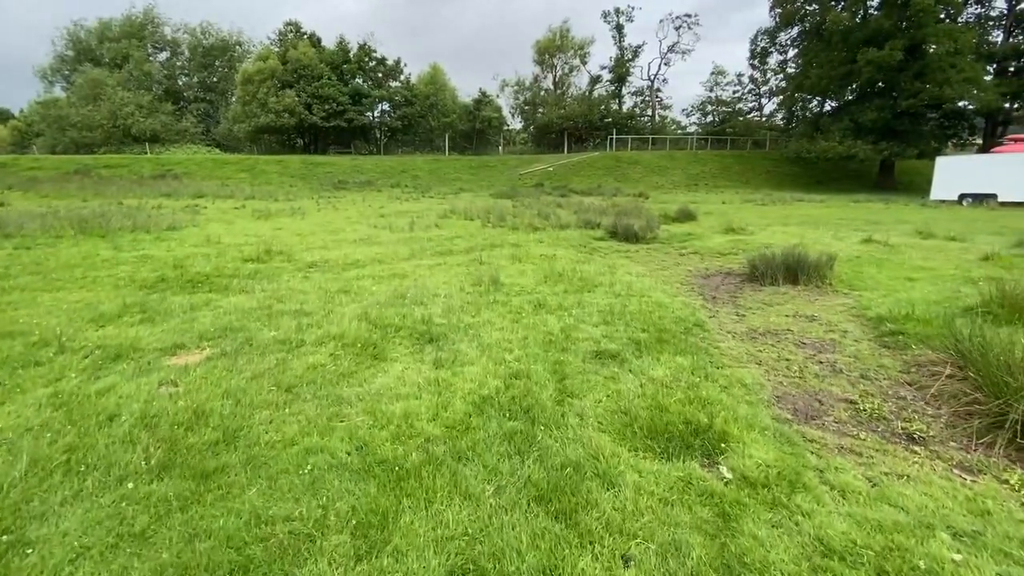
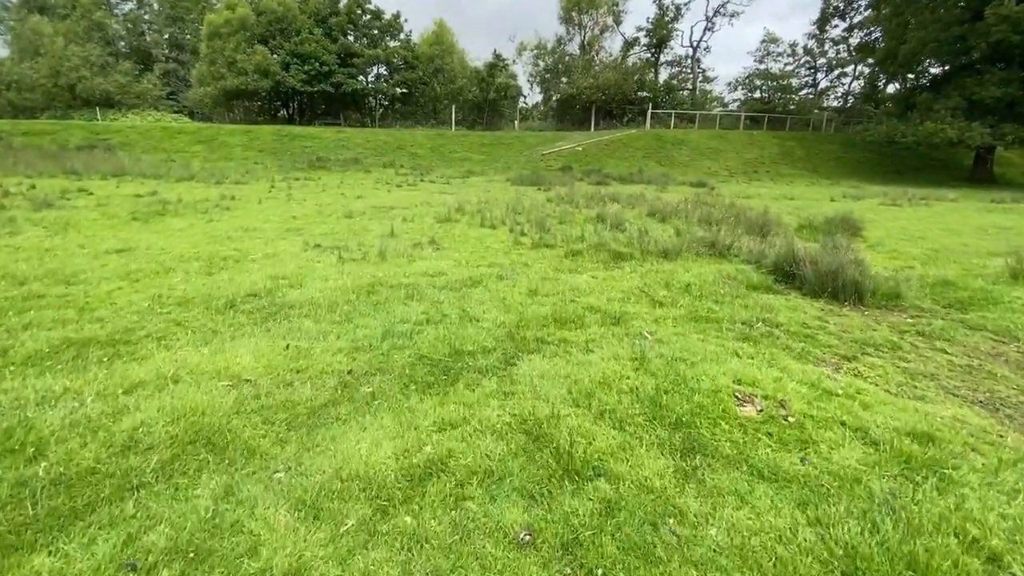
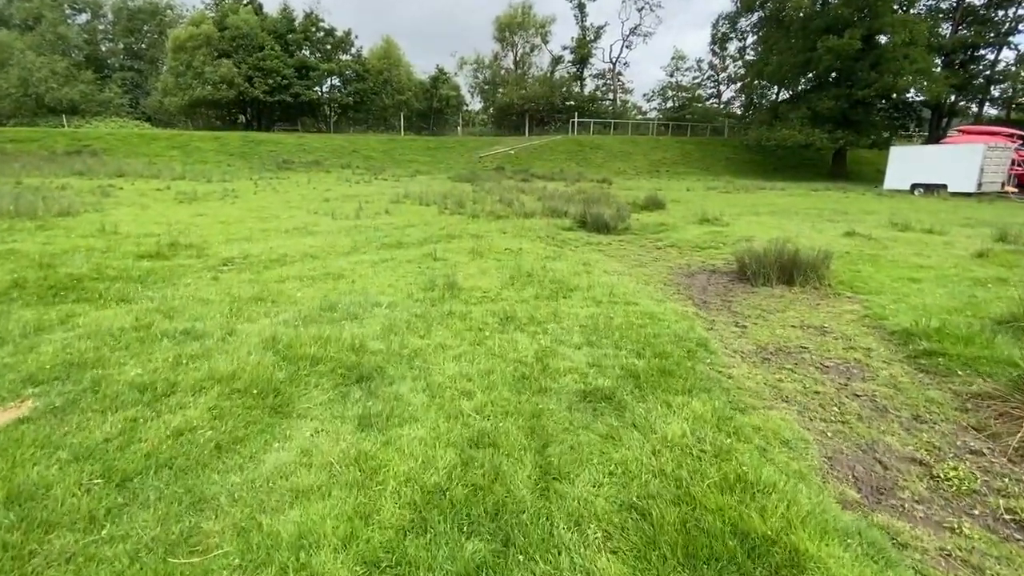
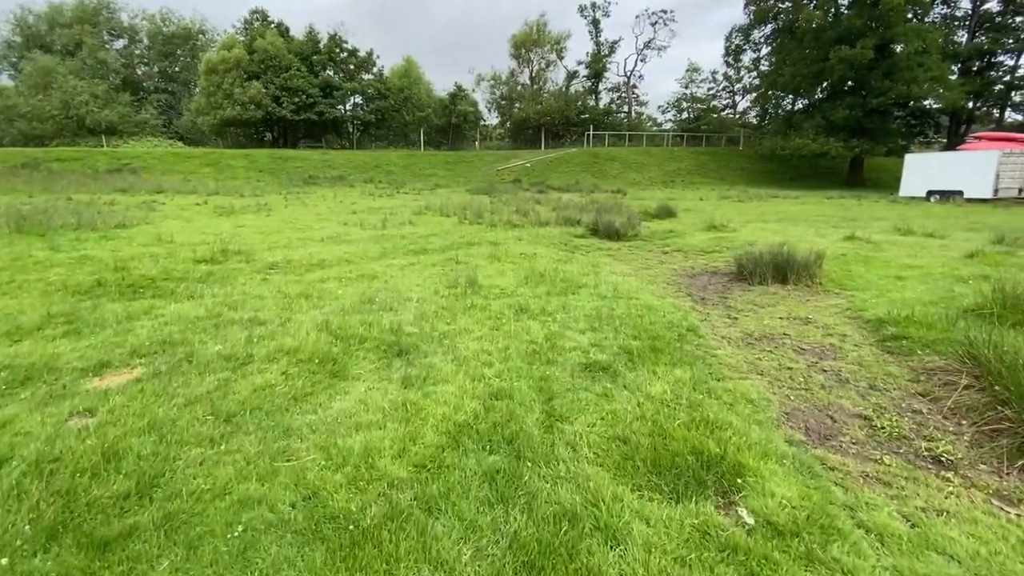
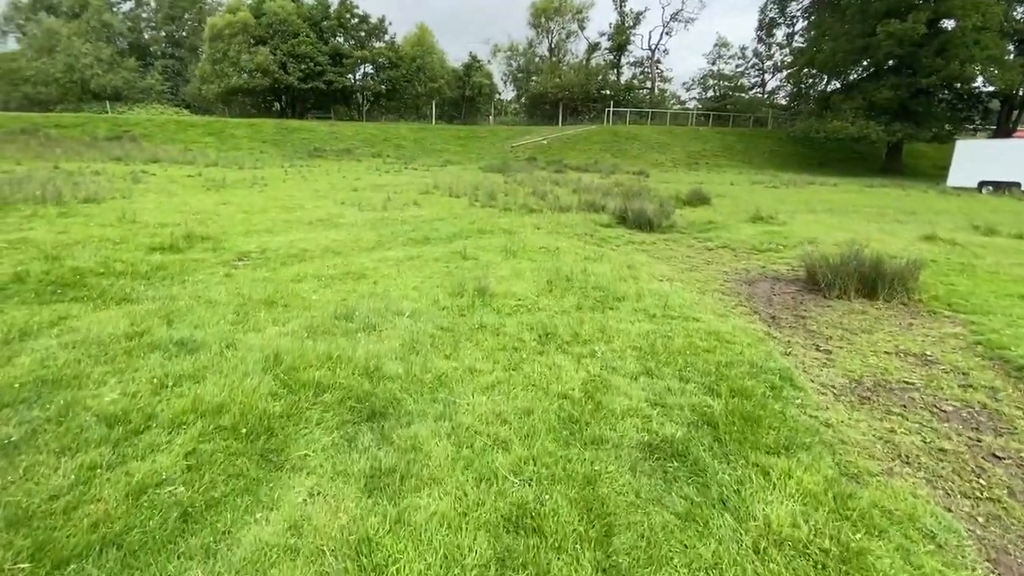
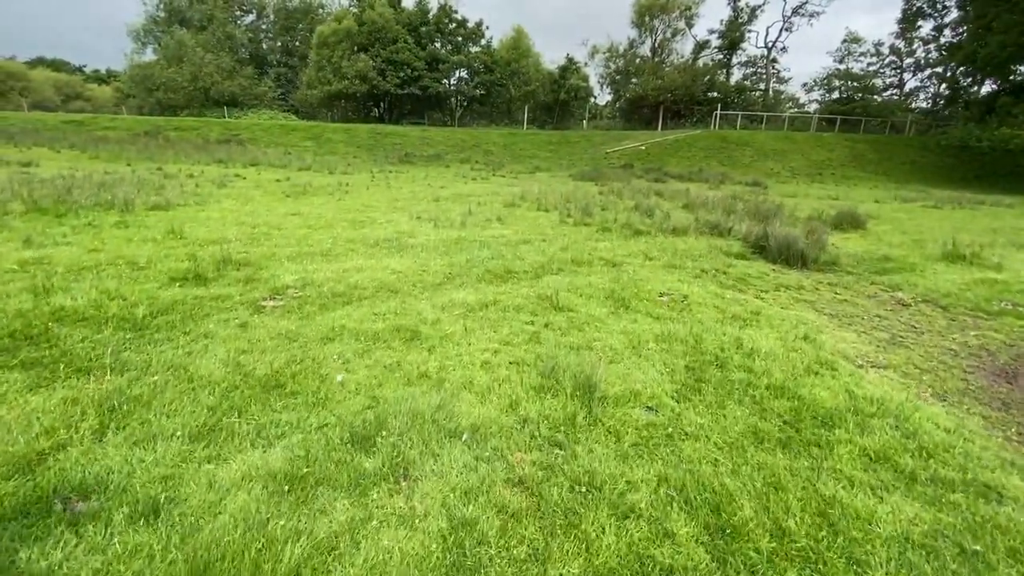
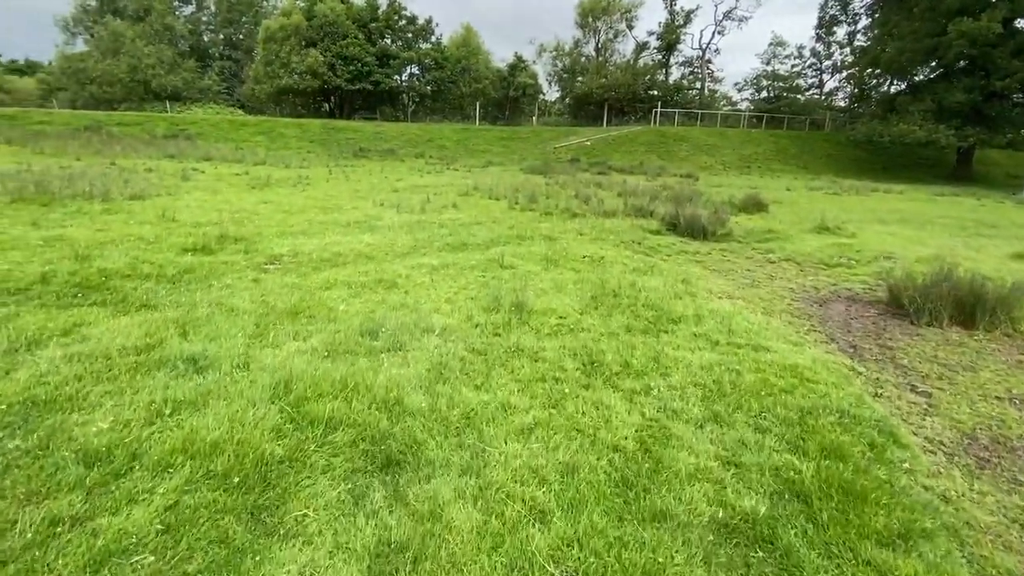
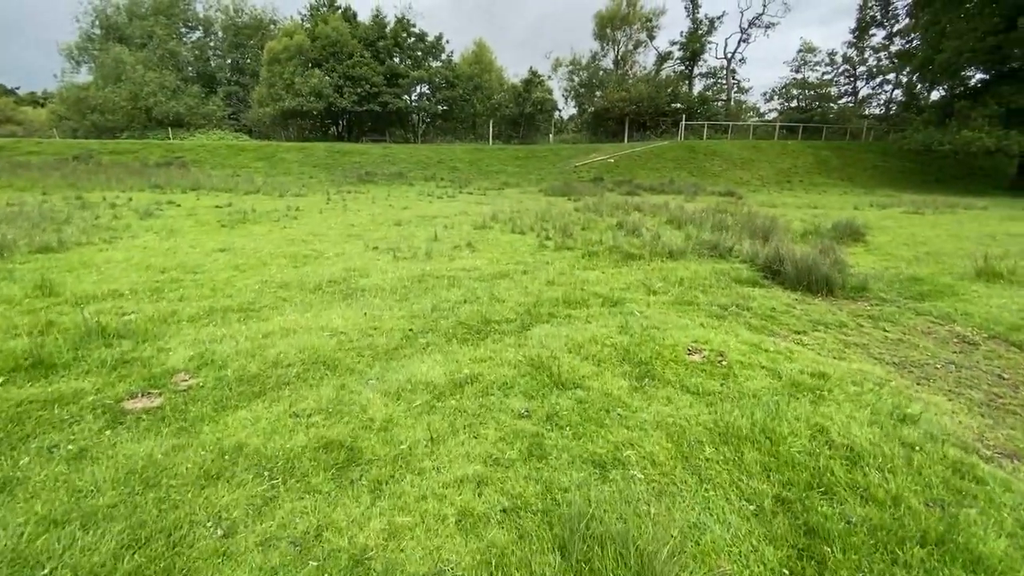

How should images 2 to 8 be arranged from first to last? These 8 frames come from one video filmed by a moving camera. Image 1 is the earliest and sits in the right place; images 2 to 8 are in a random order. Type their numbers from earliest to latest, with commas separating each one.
4, 3, 5, 7, 6, 8, 2
